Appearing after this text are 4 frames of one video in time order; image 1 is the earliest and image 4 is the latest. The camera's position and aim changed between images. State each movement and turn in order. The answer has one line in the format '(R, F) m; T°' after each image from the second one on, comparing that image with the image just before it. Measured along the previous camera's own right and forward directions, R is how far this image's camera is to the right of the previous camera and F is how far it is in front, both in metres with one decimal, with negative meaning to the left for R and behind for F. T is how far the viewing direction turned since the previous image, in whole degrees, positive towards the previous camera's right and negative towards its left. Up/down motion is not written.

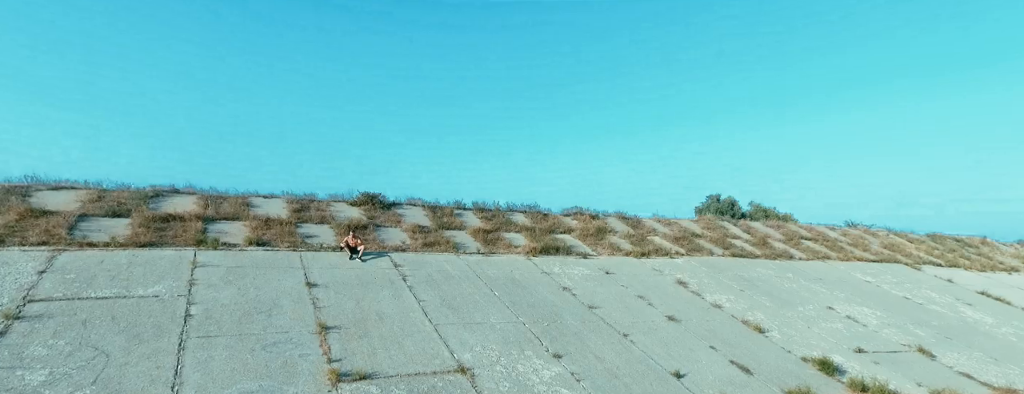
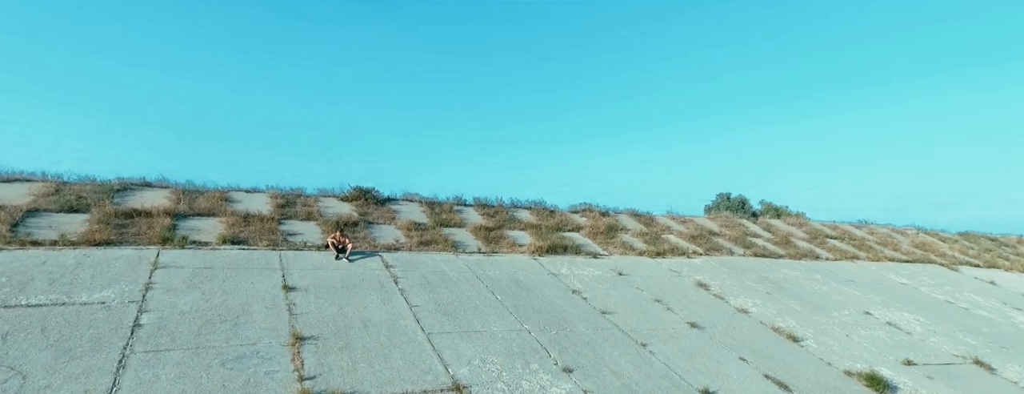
(0.0, +0.7) m; 0°
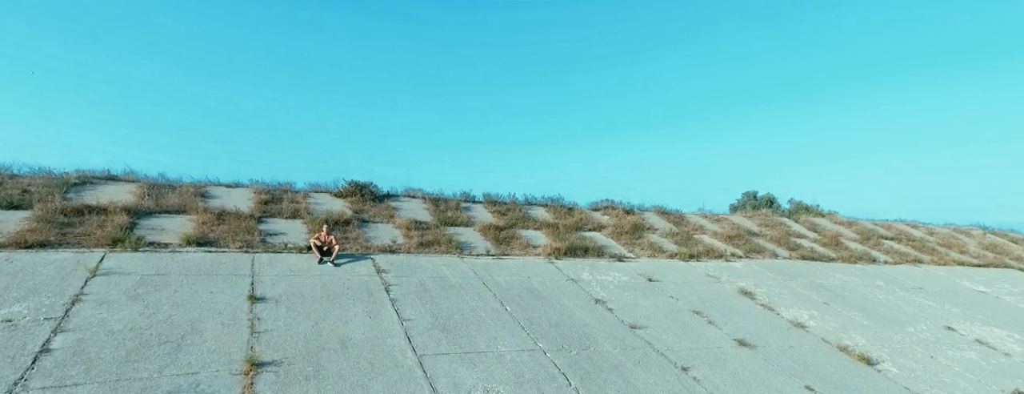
(0.0, +1.0) m; -2°
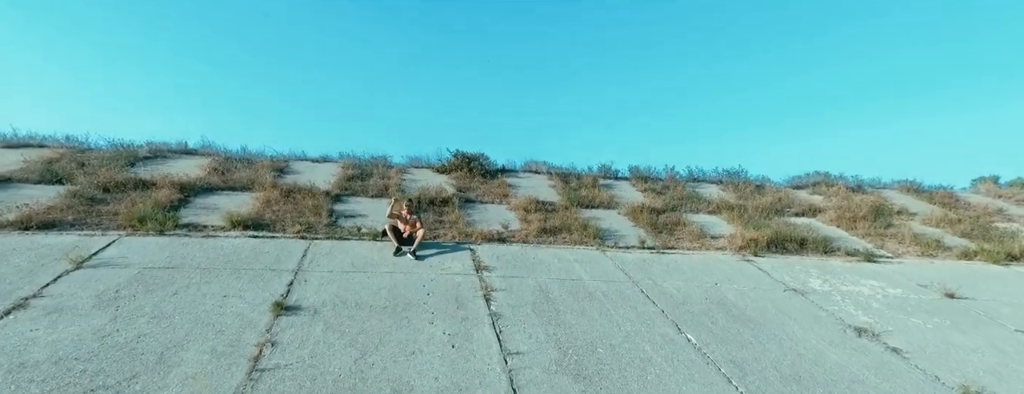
(-0.3, +2.1) m; -16°
